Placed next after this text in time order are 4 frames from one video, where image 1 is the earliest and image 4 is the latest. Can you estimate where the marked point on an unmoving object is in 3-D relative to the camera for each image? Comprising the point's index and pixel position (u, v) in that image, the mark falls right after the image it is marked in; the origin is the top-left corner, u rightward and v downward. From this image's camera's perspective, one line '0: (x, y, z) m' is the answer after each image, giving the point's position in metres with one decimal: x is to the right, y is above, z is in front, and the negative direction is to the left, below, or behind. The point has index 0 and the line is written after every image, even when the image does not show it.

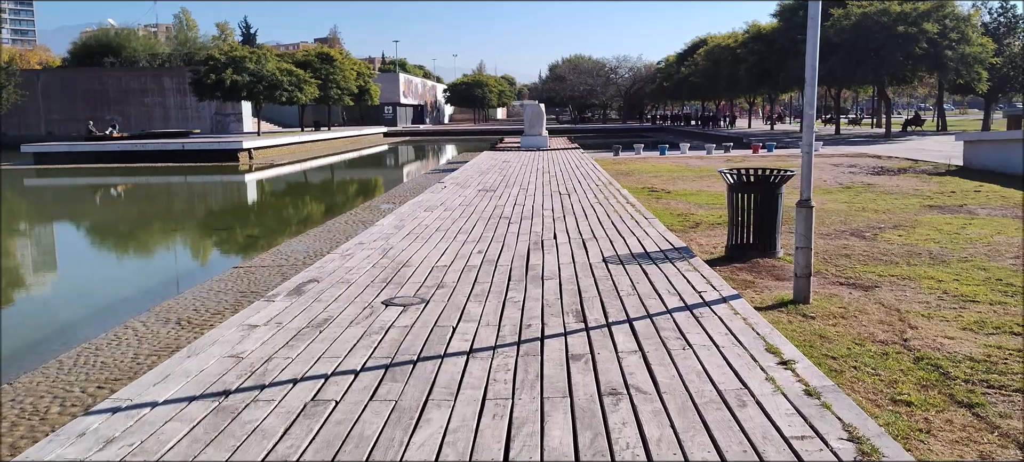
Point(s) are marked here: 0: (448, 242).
0: (-0.7, -0.1, +7.5) m
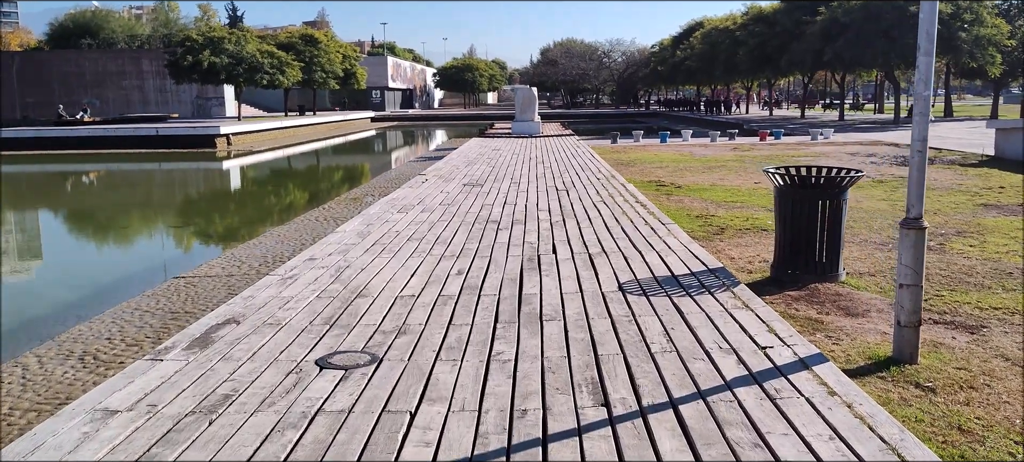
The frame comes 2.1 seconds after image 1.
0: (-0.7, -0.2, +6.0) m
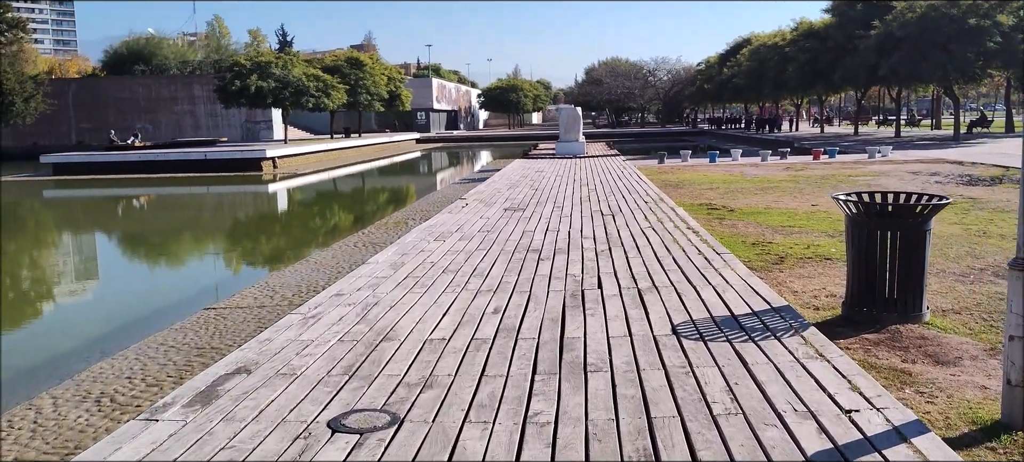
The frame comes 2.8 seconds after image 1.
0: (-0.4, -0.5, +5.6) m
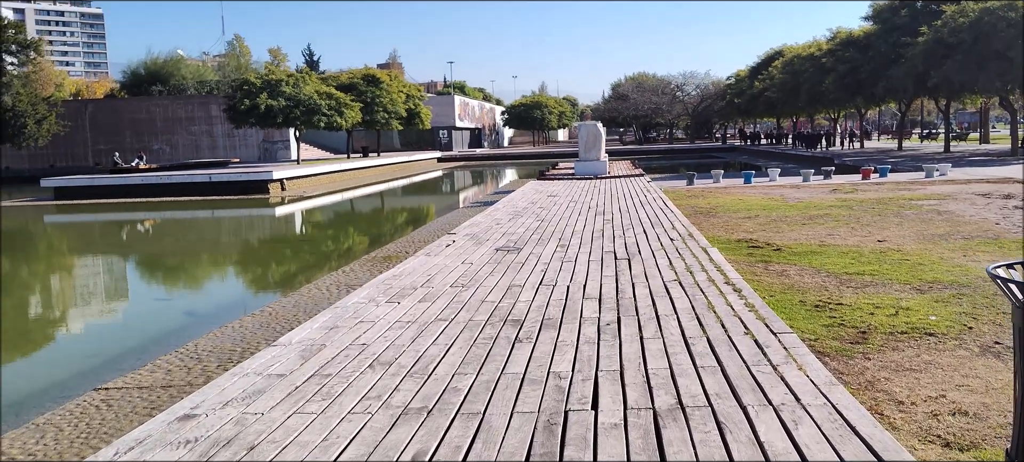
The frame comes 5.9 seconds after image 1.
0: (-0.7, -0.9, +3.5) m
